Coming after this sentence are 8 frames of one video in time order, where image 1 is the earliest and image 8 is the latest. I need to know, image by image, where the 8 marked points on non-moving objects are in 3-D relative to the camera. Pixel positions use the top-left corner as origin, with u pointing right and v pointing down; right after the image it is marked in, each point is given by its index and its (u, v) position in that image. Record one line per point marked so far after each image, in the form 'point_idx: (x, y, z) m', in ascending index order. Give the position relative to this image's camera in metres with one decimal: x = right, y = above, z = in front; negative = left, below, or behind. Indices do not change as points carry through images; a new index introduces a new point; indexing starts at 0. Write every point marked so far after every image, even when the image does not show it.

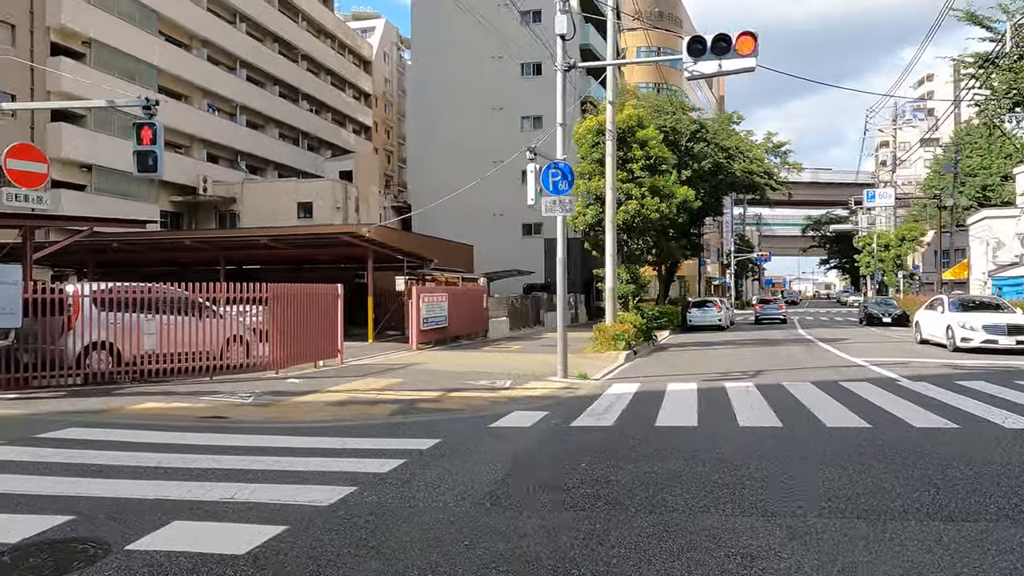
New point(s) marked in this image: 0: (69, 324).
0: (-7.8, -0.6, +11.6) m
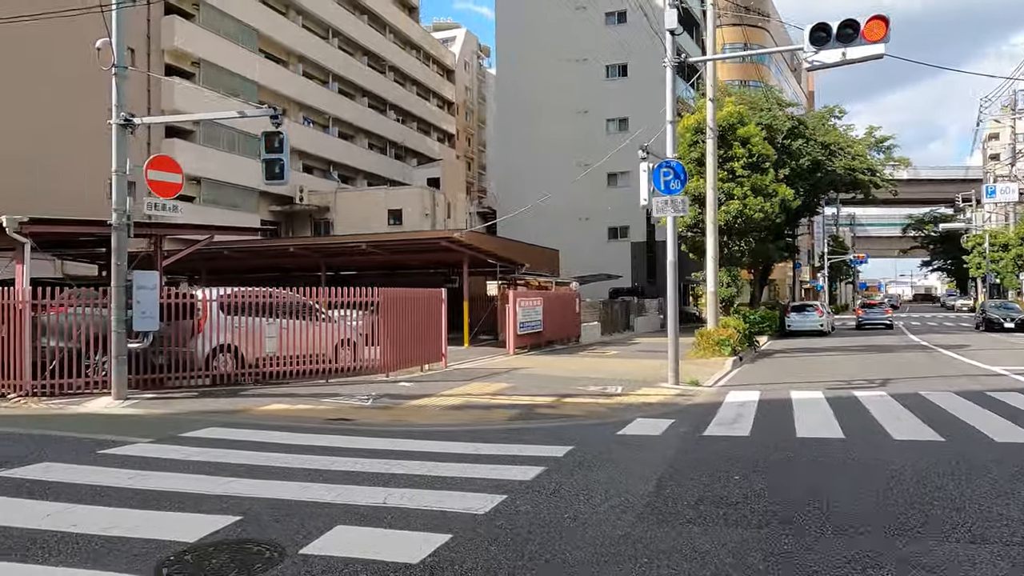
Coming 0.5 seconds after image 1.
0: (-5.8, -0.7, +12.1) m
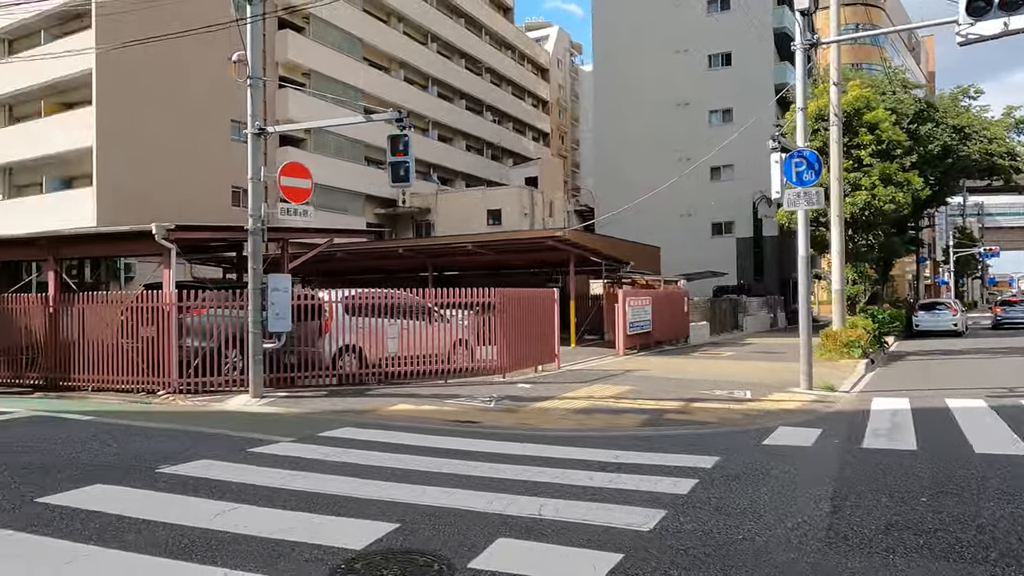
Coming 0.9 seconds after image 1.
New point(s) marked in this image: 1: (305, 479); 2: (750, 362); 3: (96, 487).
0: (-3.5, -0.8, +12.5) m
1: (-1.9, -1.8, +6.2) m
2: (+7.0, -2.2, +19.3) m
3: (-3.8, -1.8, +6.0) m
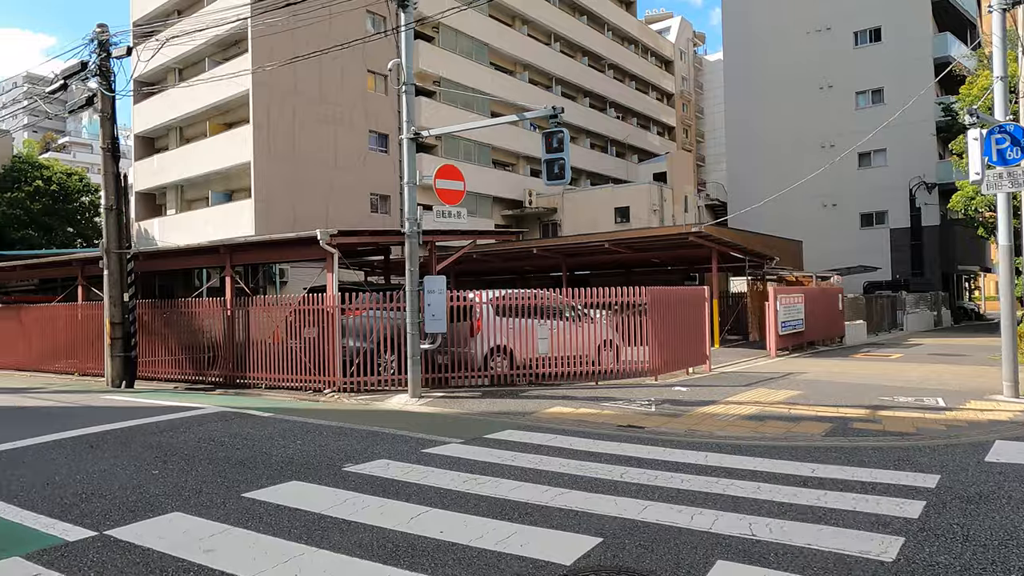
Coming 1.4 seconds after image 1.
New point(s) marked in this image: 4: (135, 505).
0: (-0.7, -0.8, +12.5) m
1: (-0.2, -1.8, +6.1) m
2: (+10.9, -2.0, +17.4) m
3: (-2.1, -1.8, +6.2) m
4: (-3.2, -1.9, +5.7) m
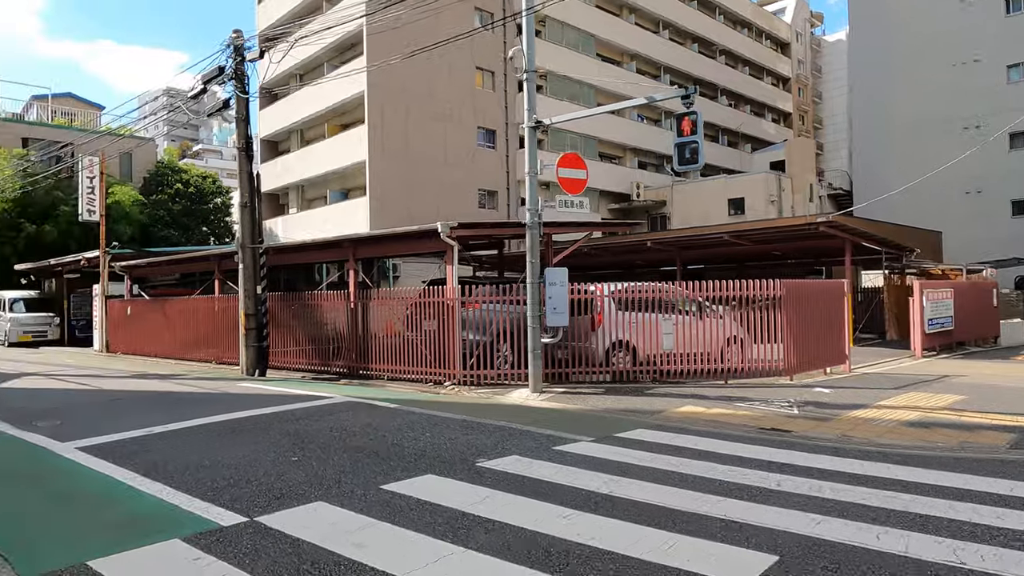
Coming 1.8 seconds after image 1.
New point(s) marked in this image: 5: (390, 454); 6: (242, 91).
0: (+1.5, -0.6, +12.1) m
1: (+1.0, -1.7, +5.7) m
2: (+13.7, -1.9, +15.2) m
3: (-0.8, -1.7, +6.1) m
4: (-2.0, -1.8, +5.7) m
5: (-1.3, -1.8, +7.0) m
6: (-5.8, +4.2, +14.2) m
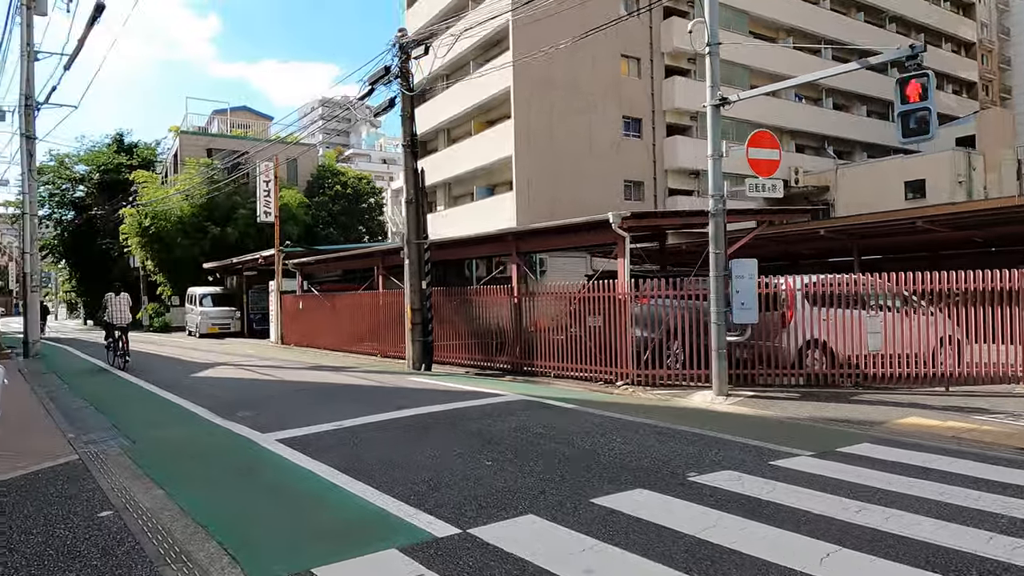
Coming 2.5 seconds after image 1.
0: (+4.5, -0.5, +10.9) m
1: (+2.8, -1.7, +4.7) m
2: (+17.0, -1.7, +11.5) m
3: (+1.1, -1.7, +5.5) m
4: (-0.2, -1.7, +5.4) m
5: (+0.7, -1.7, +6.4) m
6: (-2.3, +4.3, +14.4) m
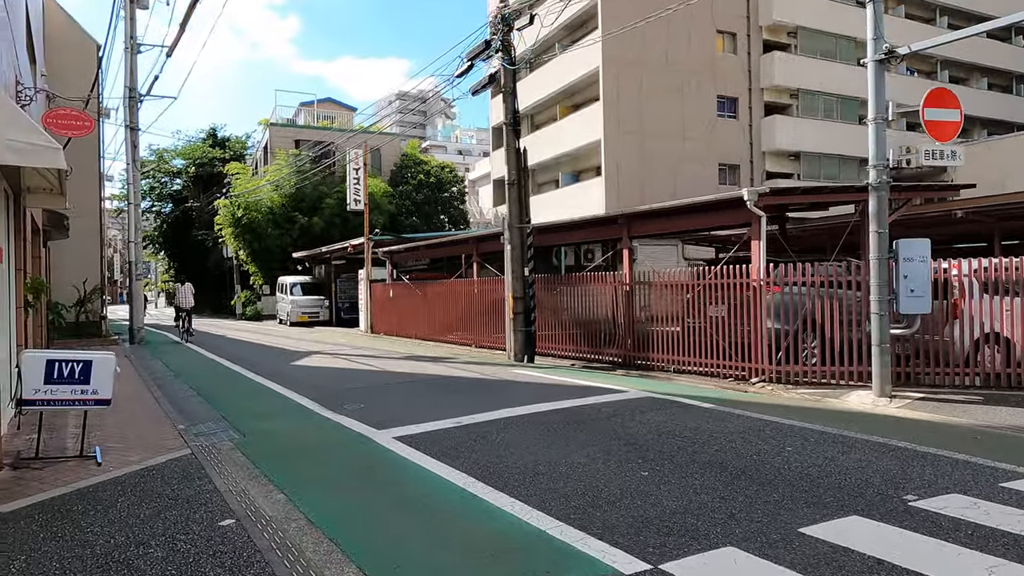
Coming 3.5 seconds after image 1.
0: (+6.3, -0.3, +9.4) m
1: (+3.9, -1.5, +3.5) m
2: (+18.8, -1.5, +8.7) m
3: (+2.3, -1.5, +4.4) m
4: (+1.0, -1.6, +4.4) m
5: (+2.1, -1.5, +5.4) m
6: (-0.1, +4.6, +13.6) m
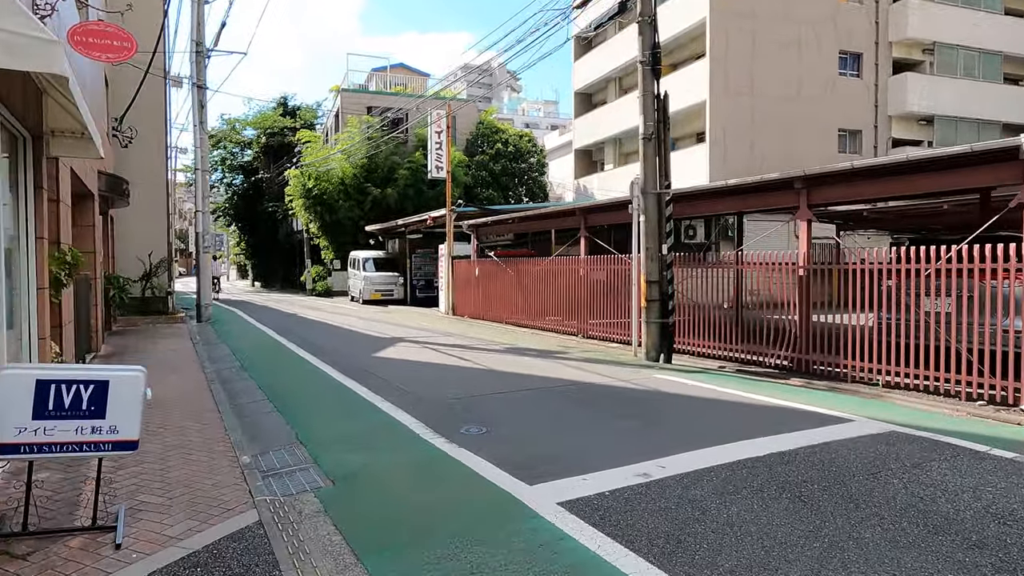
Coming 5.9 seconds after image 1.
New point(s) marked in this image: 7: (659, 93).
0: (+8.1, -0.3, +6.2) m
1: (+5.1, -1.6, +0.5) m
2: (+20.5, -1.7, +4.4) m
3: (+3.6, -1.6, +1.6) m
4: (+2.4, -1.6, +1.7) m
5: (+3.5, -1.5, +2.6) m
6: (+2.2, +4.9, +10.7) m
7: (+2.4, +3.2, +10.8) m
